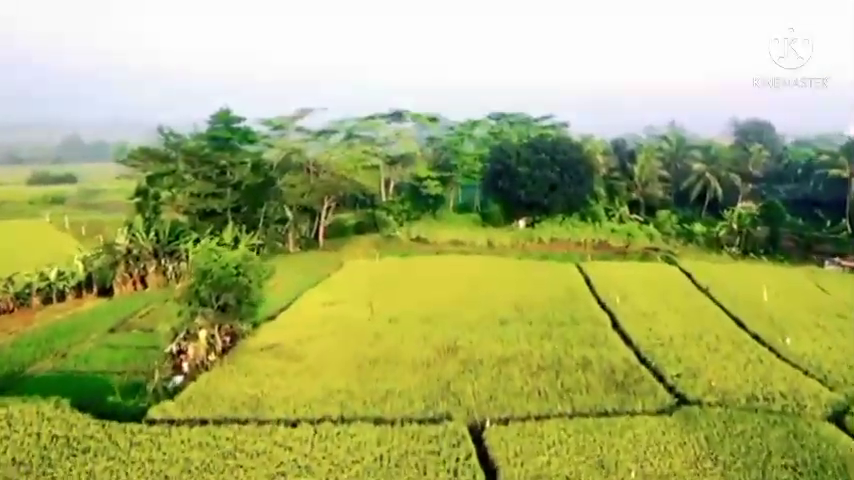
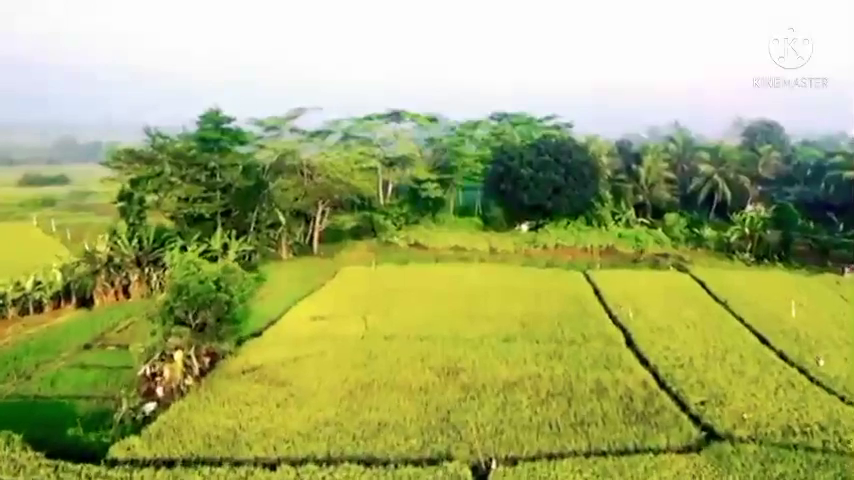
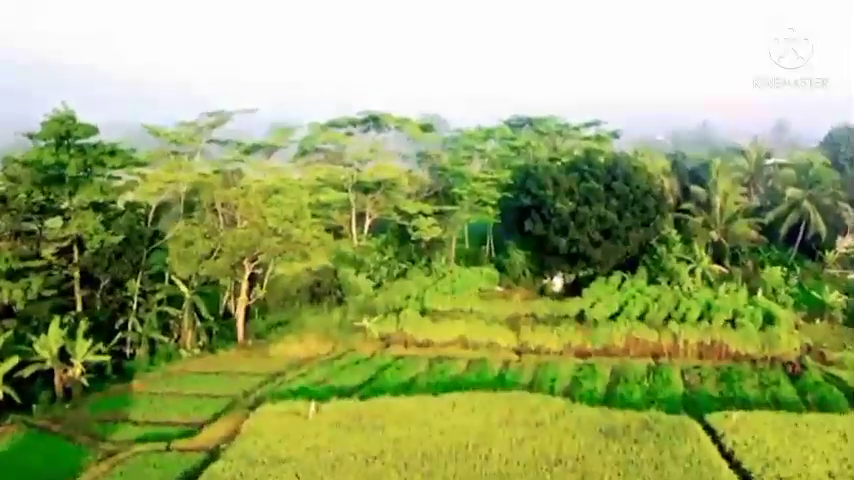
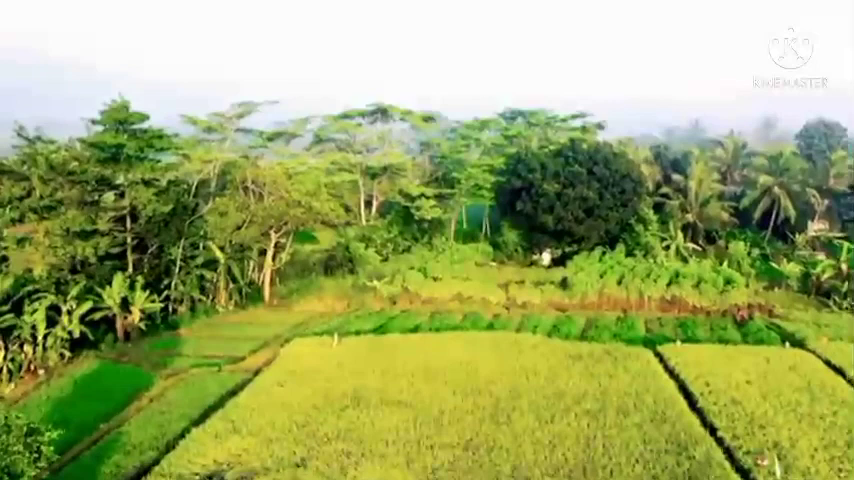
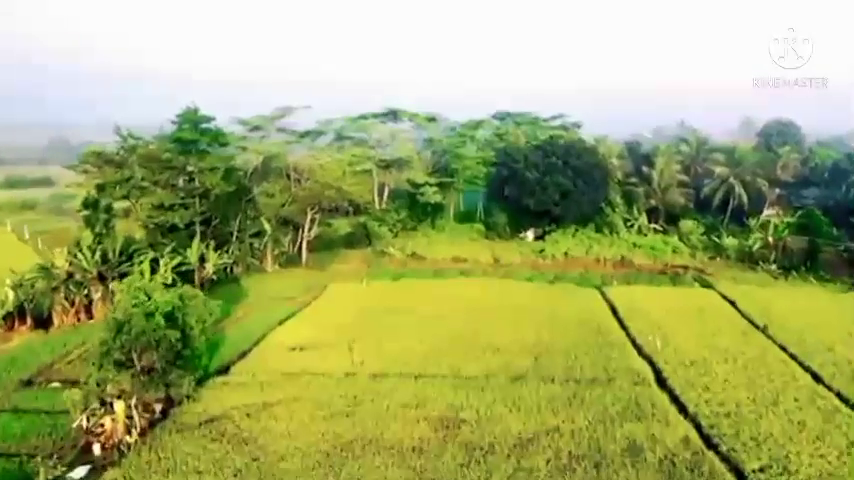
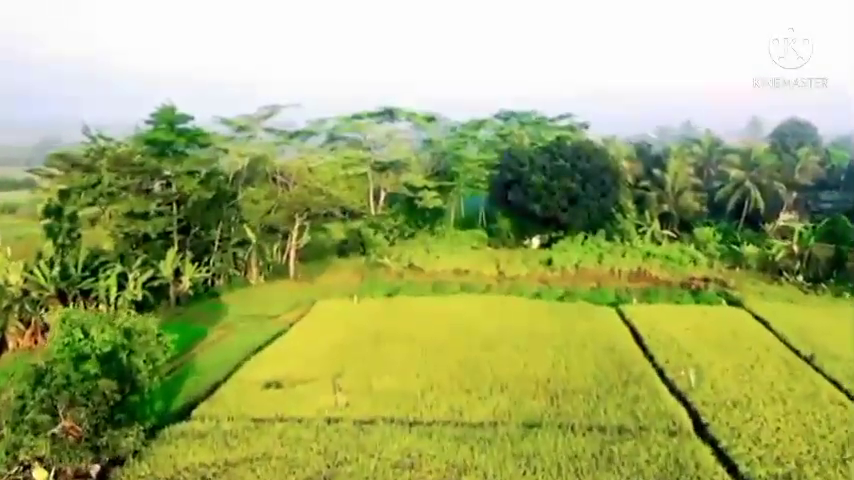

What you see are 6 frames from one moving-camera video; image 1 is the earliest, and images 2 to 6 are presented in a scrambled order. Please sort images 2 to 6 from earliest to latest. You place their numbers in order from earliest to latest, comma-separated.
2, 5, 6, 4, 3
